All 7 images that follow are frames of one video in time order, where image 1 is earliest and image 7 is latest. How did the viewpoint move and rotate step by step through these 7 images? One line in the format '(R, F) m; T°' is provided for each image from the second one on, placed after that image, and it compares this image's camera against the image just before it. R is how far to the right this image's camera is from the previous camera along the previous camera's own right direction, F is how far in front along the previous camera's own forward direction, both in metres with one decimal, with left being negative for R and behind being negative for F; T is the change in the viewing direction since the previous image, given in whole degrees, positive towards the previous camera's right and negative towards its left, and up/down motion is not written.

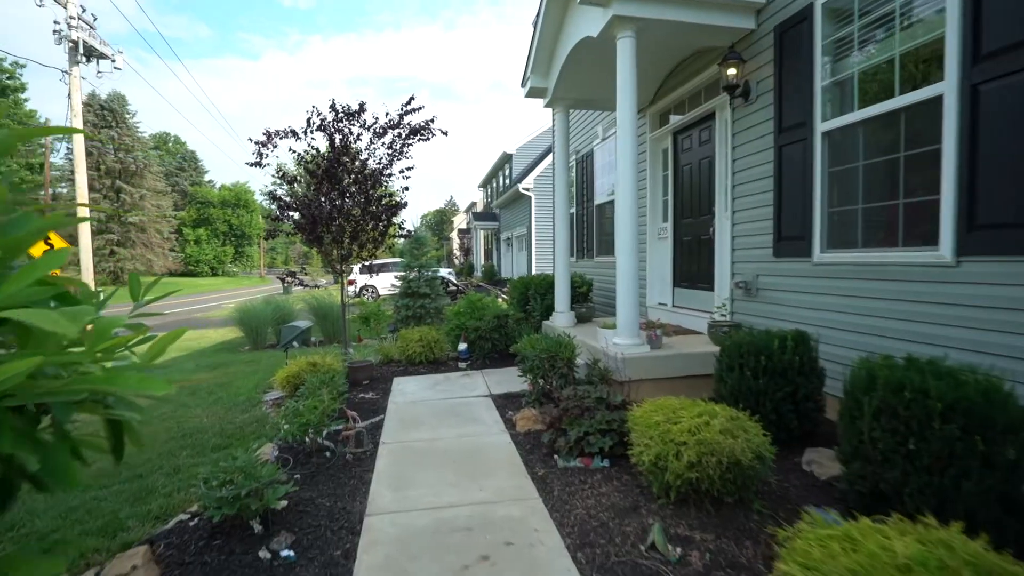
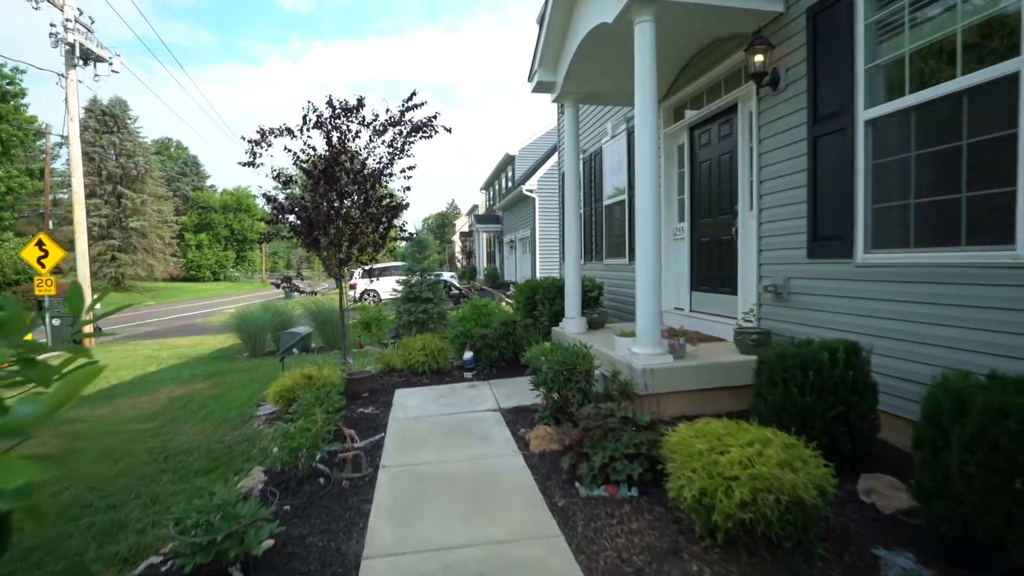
(-0.1, +0.3) m; 0°
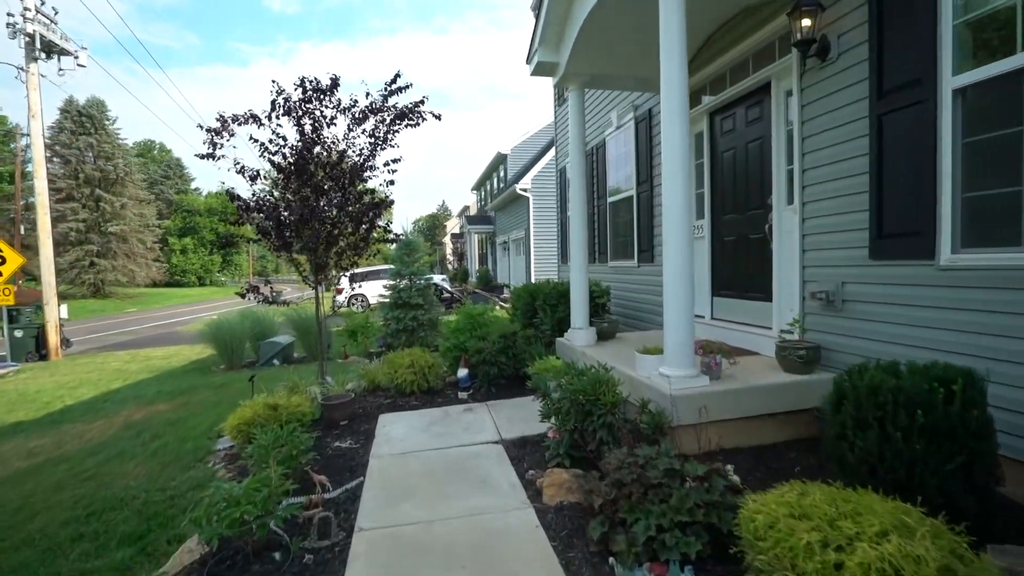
(-0.1, +0.7) m; +1°
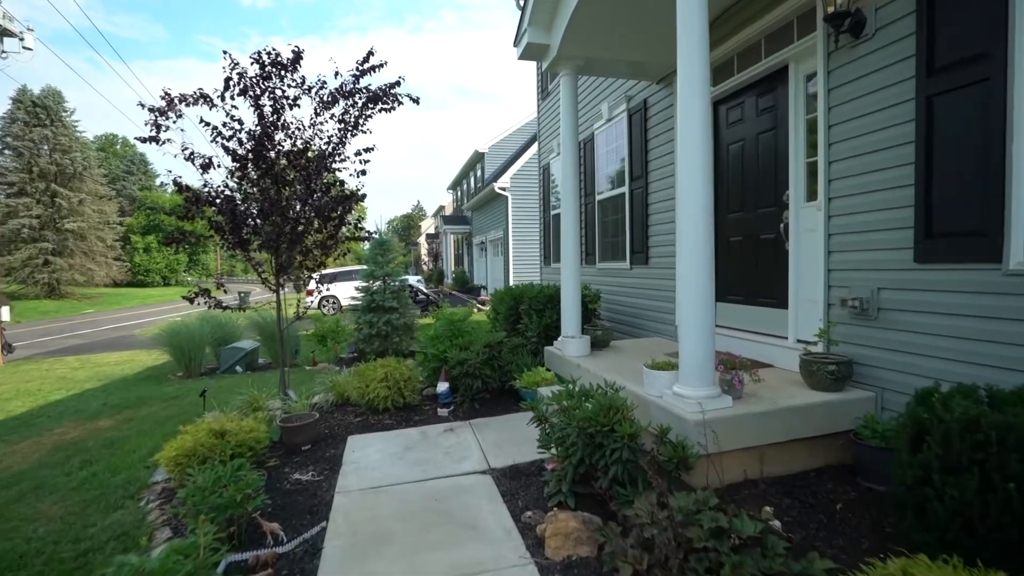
(-0.1, +0.5) m; +3°
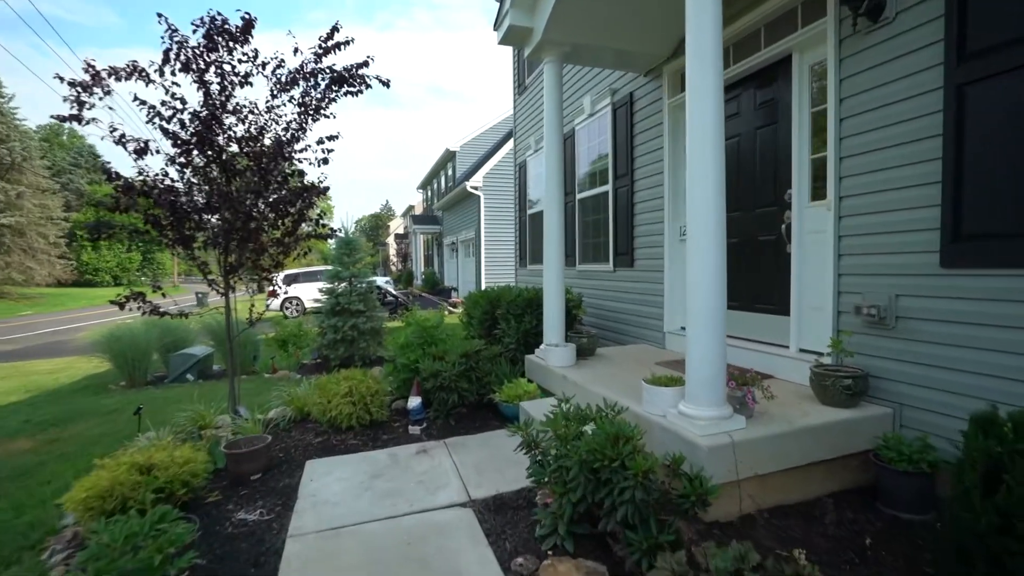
(-0.1, +0.4) m; +4°
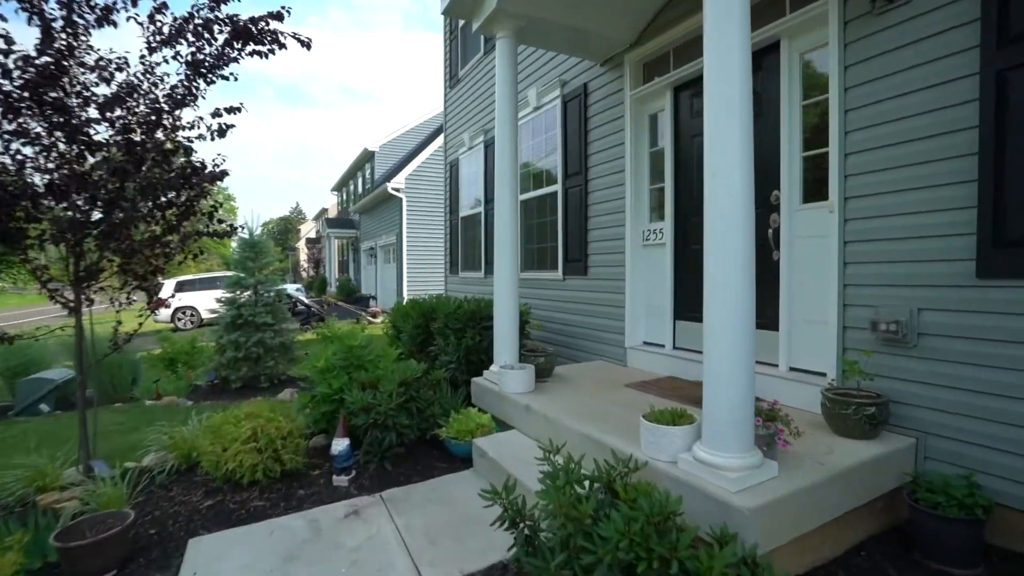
(-0.2, +0.7) m; +9°
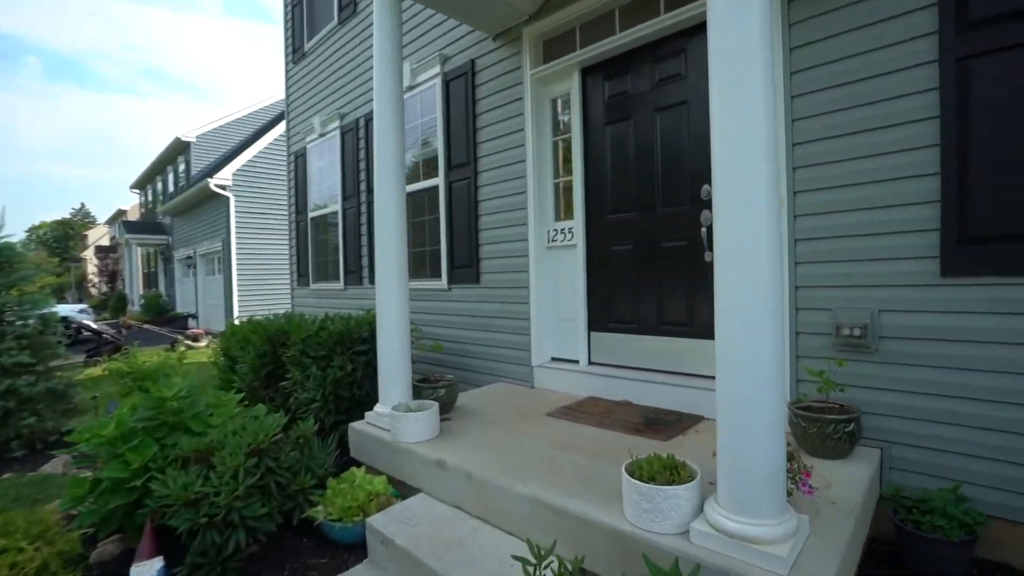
(-0.3, +0.8) m; +17°
